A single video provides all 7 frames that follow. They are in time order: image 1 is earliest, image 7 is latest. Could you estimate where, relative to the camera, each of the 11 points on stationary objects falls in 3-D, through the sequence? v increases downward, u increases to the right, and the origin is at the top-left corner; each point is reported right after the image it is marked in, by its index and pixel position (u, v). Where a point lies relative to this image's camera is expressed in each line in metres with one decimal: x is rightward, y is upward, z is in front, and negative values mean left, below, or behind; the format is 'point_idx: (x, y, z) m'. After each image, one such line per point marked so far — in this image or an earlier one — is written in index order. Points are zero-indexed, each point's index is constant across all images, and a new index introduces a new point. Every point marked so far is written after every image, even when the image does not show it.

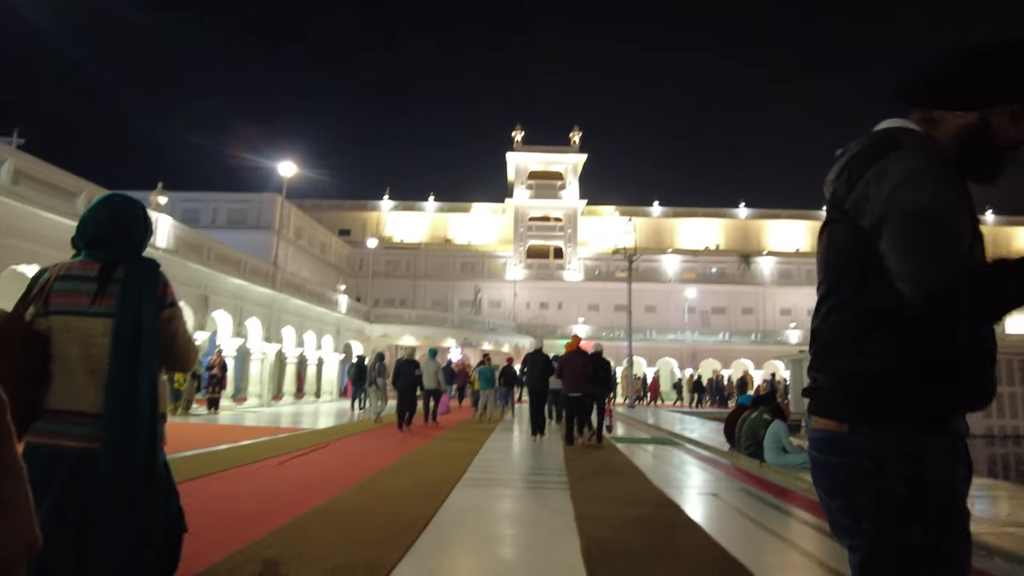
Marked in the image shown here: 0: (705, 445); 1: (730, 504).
0: (+2.9, -2.3, +10.0) m
1: (+1.8, -1.8, +5.8) m
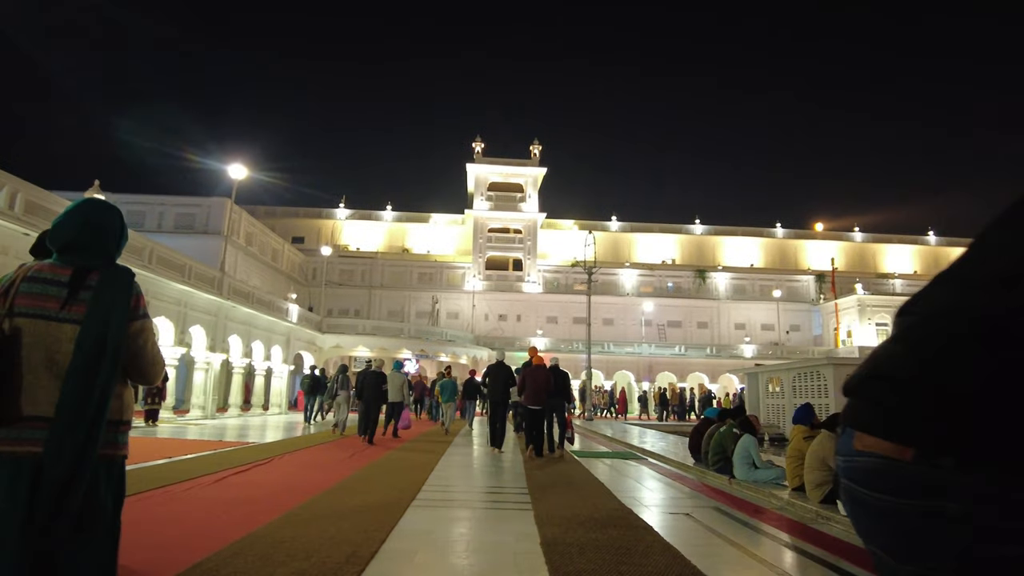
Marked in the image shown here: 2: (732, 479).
0: (+2.3, -2.5, +9.7) m
1: (+1.5, -1.9, +5.5) m
2: (+2.2, -1.9, +6.7) m
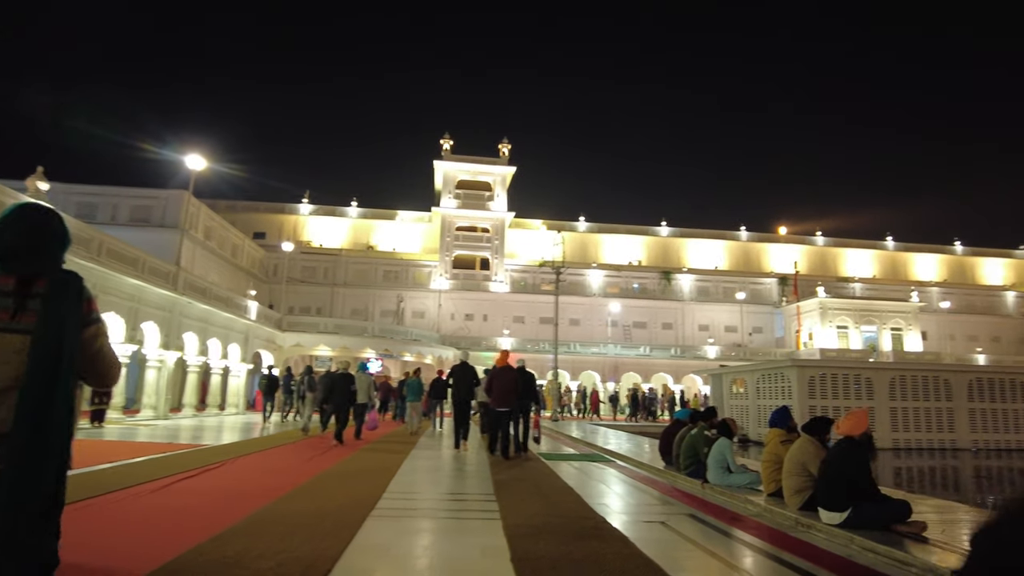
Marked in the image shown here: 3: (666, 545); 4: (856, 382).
0: (+1.8, -2.5, +9.5) m
1: (+1.2, -1.9, +5.3) m
2: (+1.9, -1.9, +6.5) m
3: (+1.1, -1.8, +4.6) m
4: (+10.2, -2.8, +19.7) m
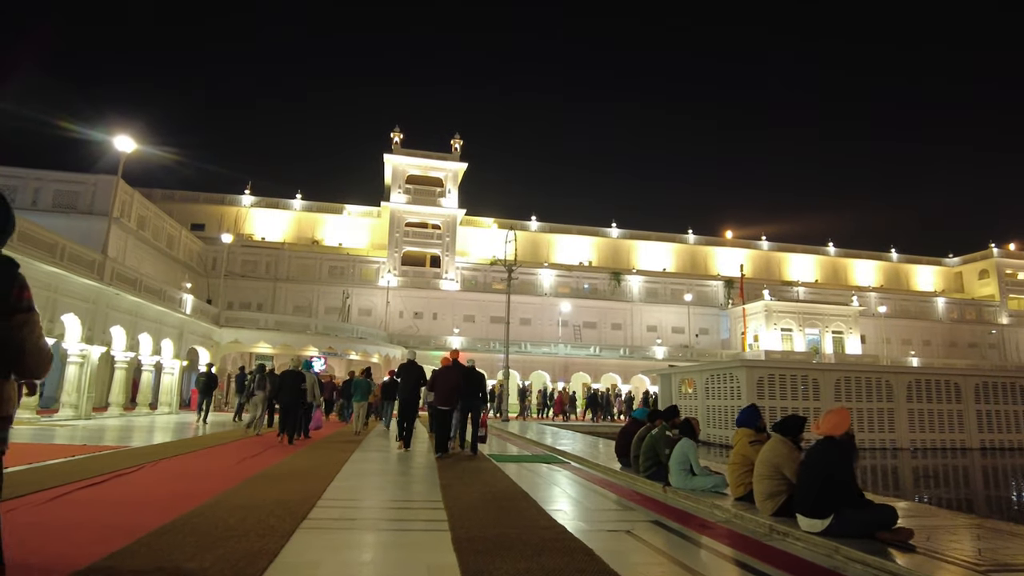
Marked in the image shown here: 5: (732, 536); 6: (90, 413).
0: (+1.1, -2.4, +9.2) m
1: (+0.9, -1.8, +4.8) m
2: (+1.4, -1.9, +6.2) m
3: (+0.8, -1.7, +4.2) m
4: (+8.7, -2.9, +20.0) m
5: (+1.5, -1.7, +4.5) m
6: (-10.9, -3.2, +17.1) m
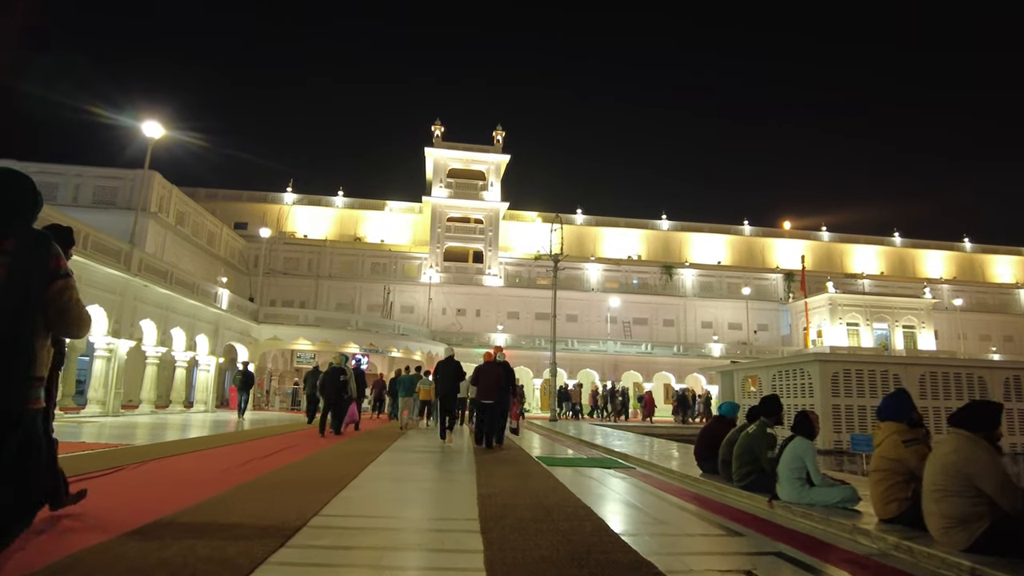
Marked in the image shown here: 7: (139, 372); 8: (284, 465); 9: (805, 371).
0: (+1.7, -2.1, +7.7) m
1: (+1.2, -1.4, +3.4) m
2: (+1.9, -1.5, +4.7) m
3: (+1.0, -1.4, +2.8) m
4: (+10.0, -2.5, +18.0) m
5: (+1.8, -1.3, +3.0) m
6: (-9.8, -3.0, +16.4) m
7: (-11.3, -2.5, +20.0) m
8: (-2.8, -2.2, +8.3) m
9: (+8.2, -2.3, +18.4) m
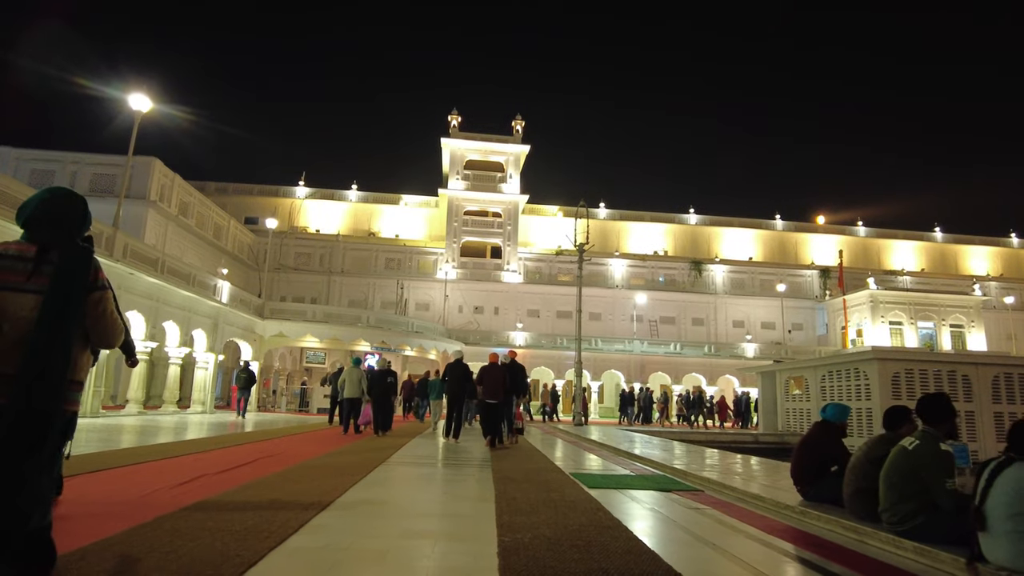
0: (+1.9, -1.8, +5.9) m
1: (+1.3, -1.1, +1.6) m
2: (+2.0, -1.2, +2.9) m
3: (+1.2, -1.0, +1.0) m
4: (+10.6, -2.2, +15.9) m
5: (+1.9, -1.0, +1.3) m
6: (-9.3, -2.8, +14.9) m
7: (-10.7, -2.3, +18.5) m
8: (-2.5, -1.9, +6.6) m
9: (+8.7, -2.1, +16.5) m
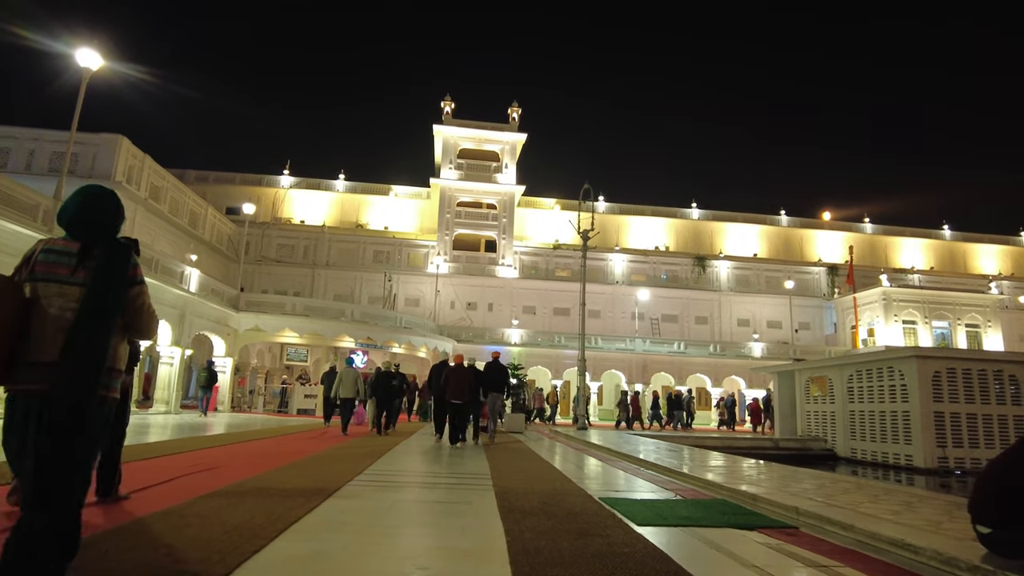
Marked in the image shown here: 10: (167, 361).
0: (+2.0, -1.5, +4.2) m
1: (+1.5, -0.8, -0.1) m
2: (+2.2, -0.9, +1.2) m
3: (+1.3, -0.7, -0.7) m
4: (+10.5, -2.0, +14.3) m
5: (+2.1, -0.7, -0.5) m
6: (-9.3, -2.4, +13.1) m
7: (-10.7, -1.9, +16.6) m
8: (-2.4, -1.6, +4.8) m
9: (+8.7, -1.8, +14.8) m
10: (-9.3, -2.0, +17.9) m
